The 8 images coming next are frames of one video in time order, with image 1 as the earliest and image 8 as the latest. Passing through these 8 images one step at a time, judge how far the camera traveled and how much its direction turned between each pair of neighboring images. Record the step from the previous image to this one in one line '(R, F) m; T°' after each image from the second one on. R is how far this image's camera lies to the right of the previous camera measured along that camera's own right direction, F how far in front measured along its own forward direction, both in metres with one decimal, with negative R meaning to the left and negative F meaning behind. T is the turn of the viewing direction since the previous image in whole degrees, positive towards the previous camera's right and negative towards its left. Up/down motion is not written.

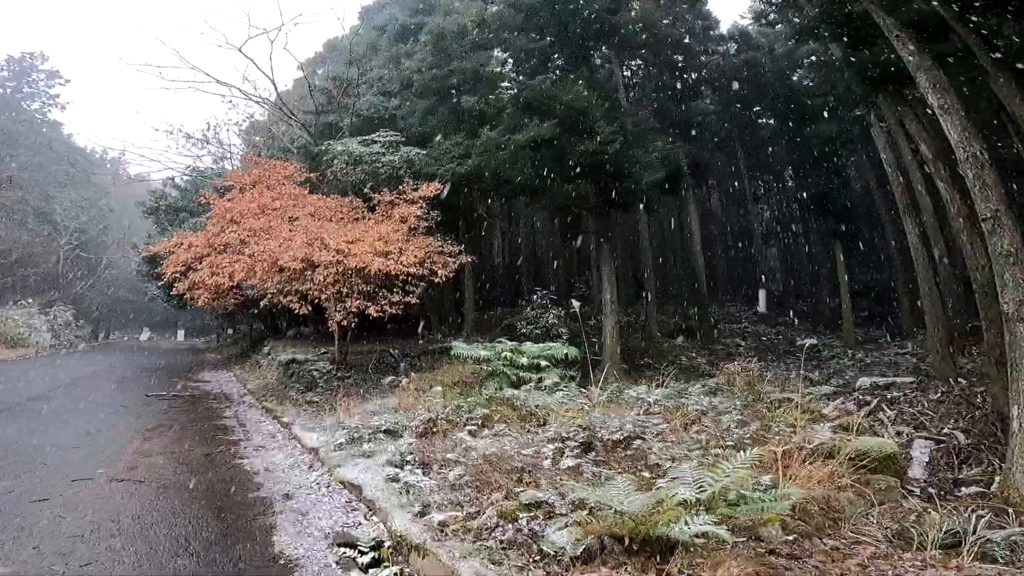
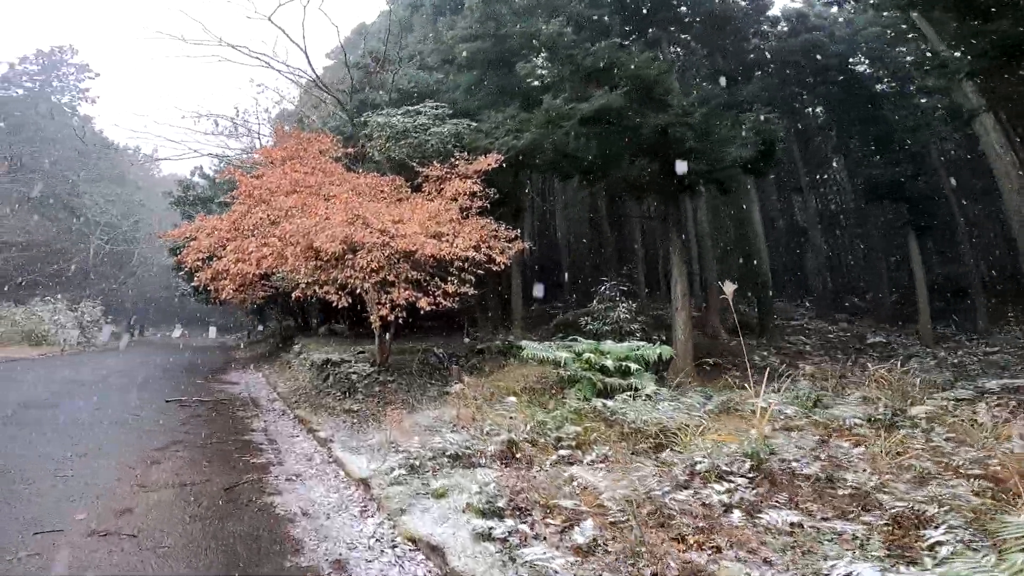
(-0.9, +1.8) m; -2°
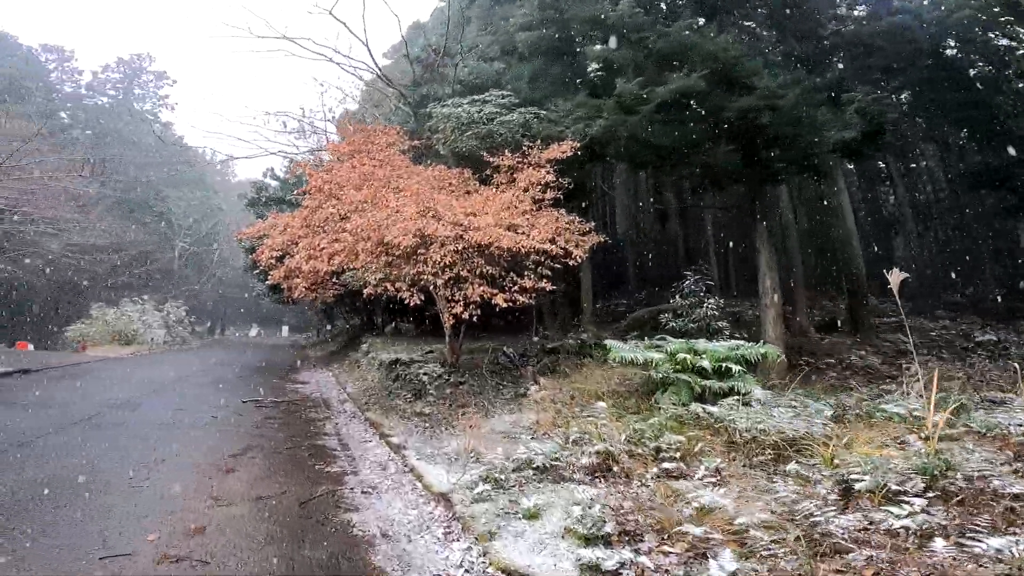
(-0.3, +0.6) m; -6°
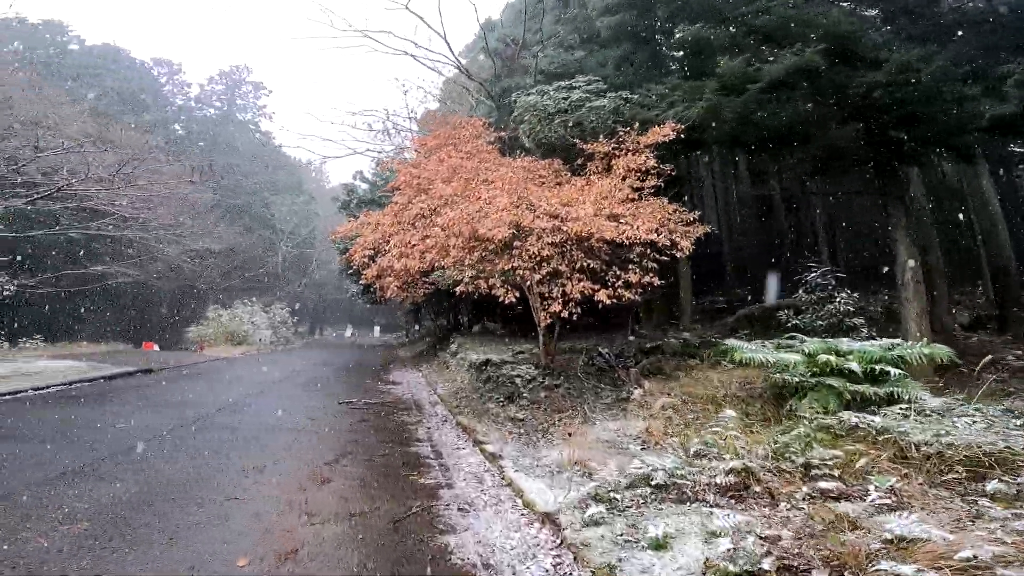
(-0.2, +0.6) m; -9°
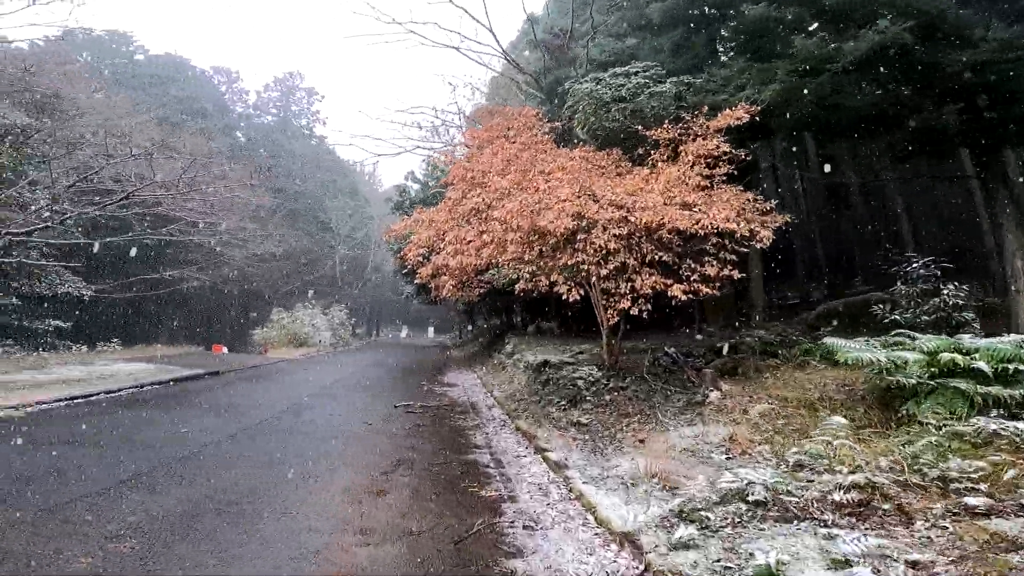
(-0.1, +0.5) m; -5°
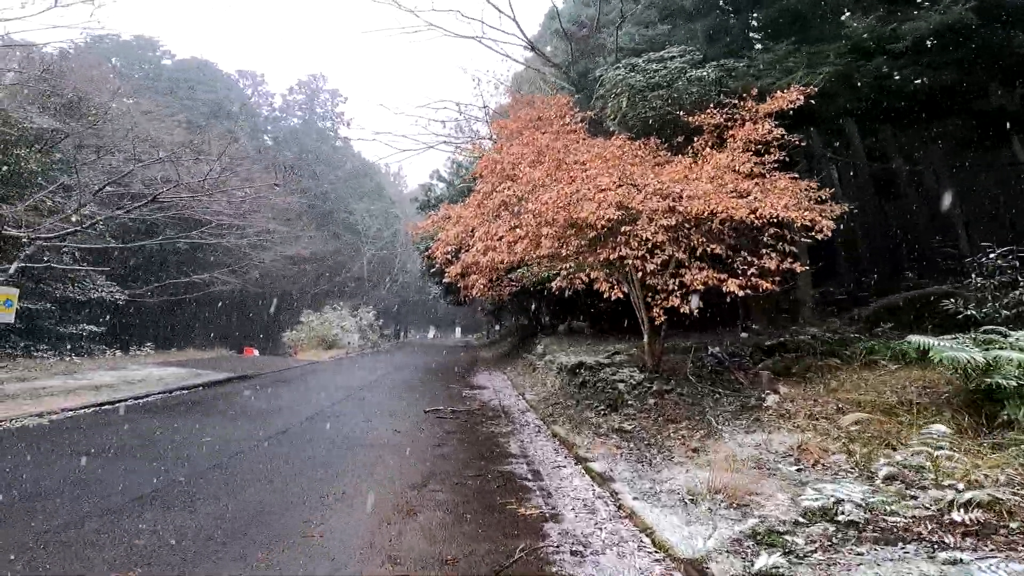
(-0.1, +0.5) m; -3°
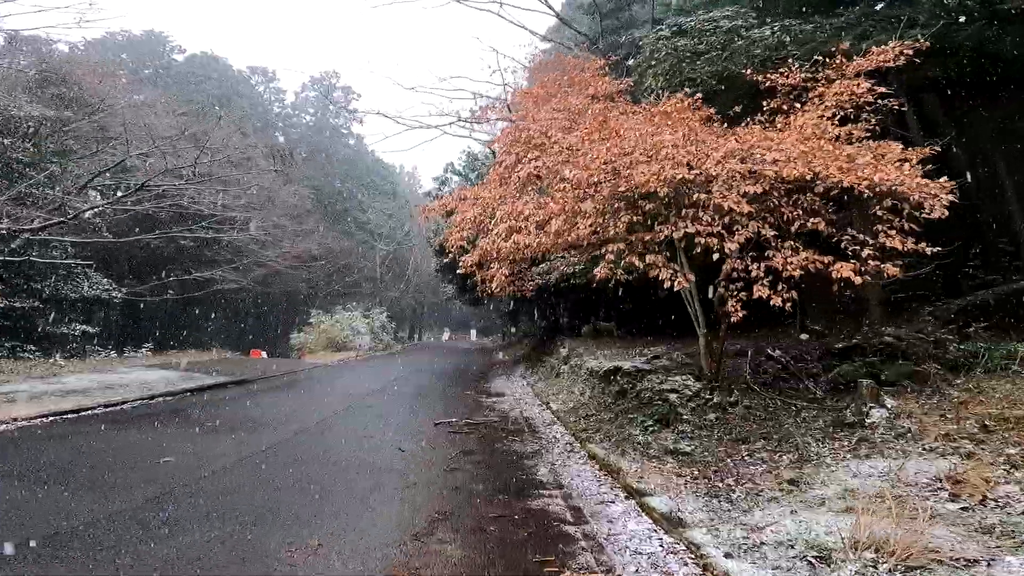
(-0.2, +1.3) m; -2°
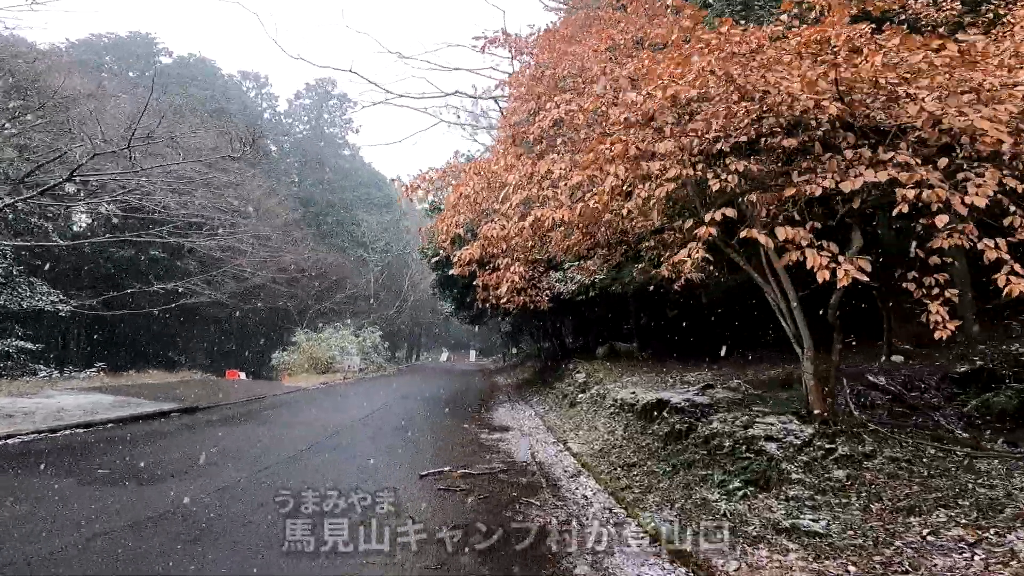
(-0.2, +2.0) m; 0°
